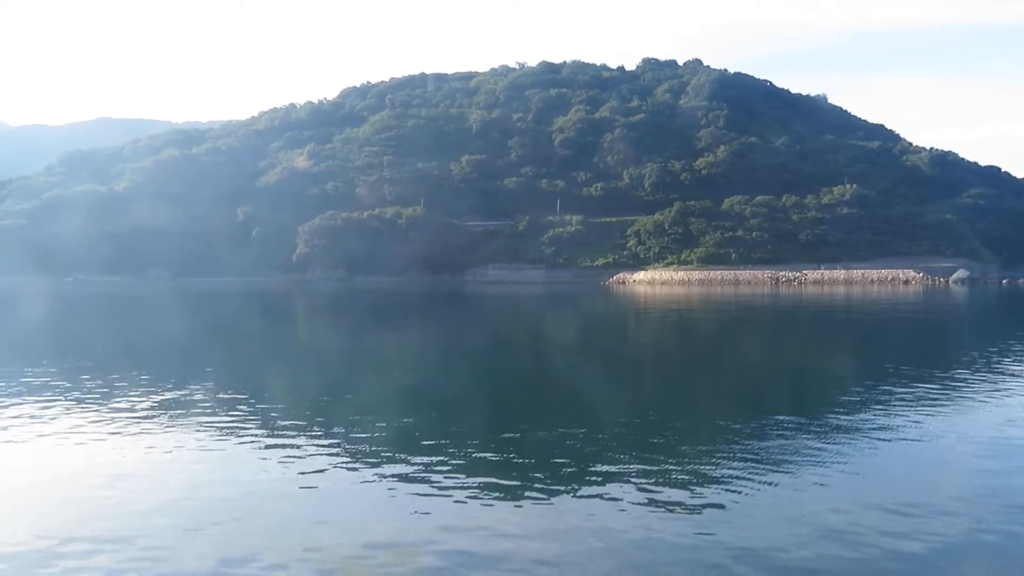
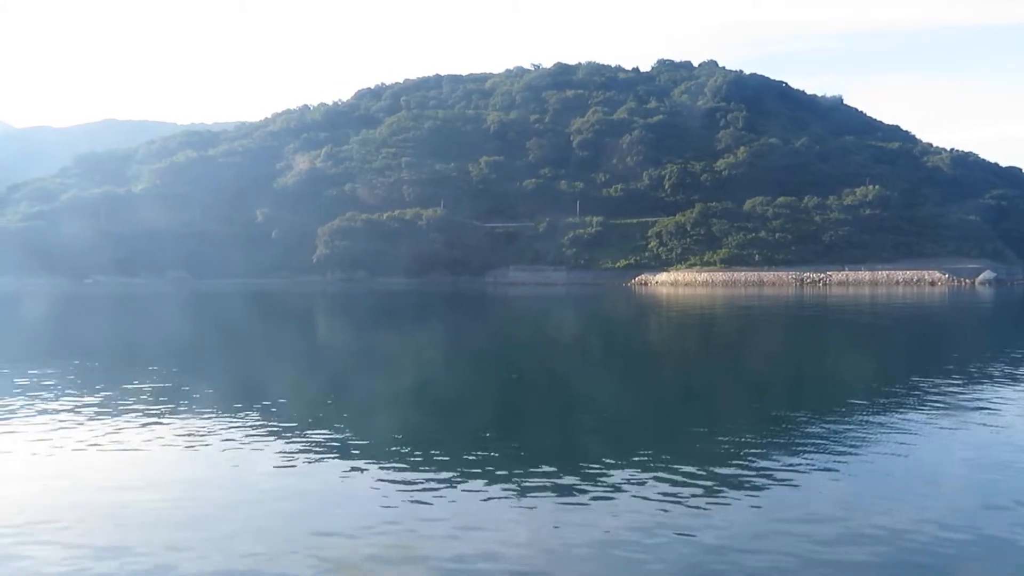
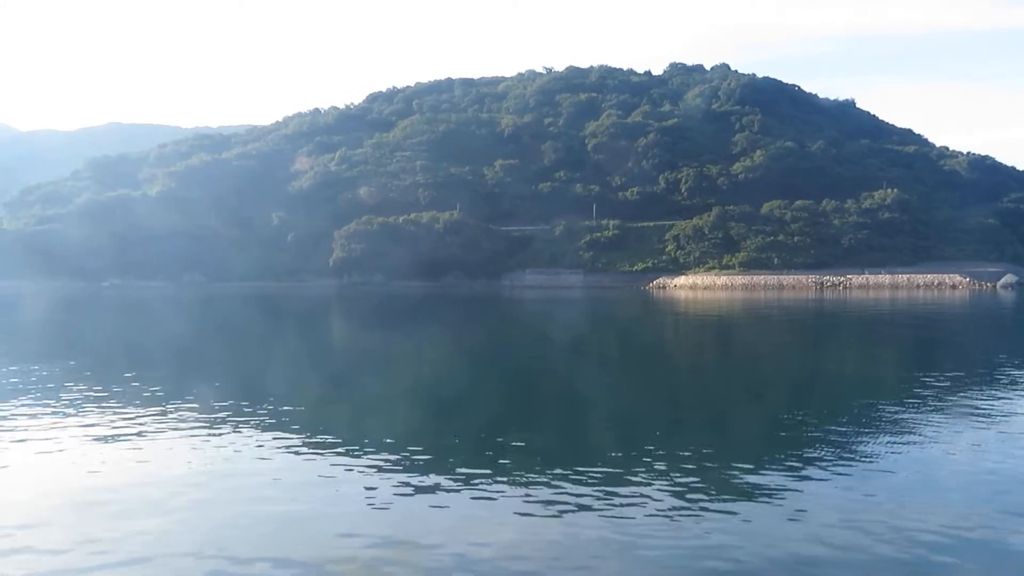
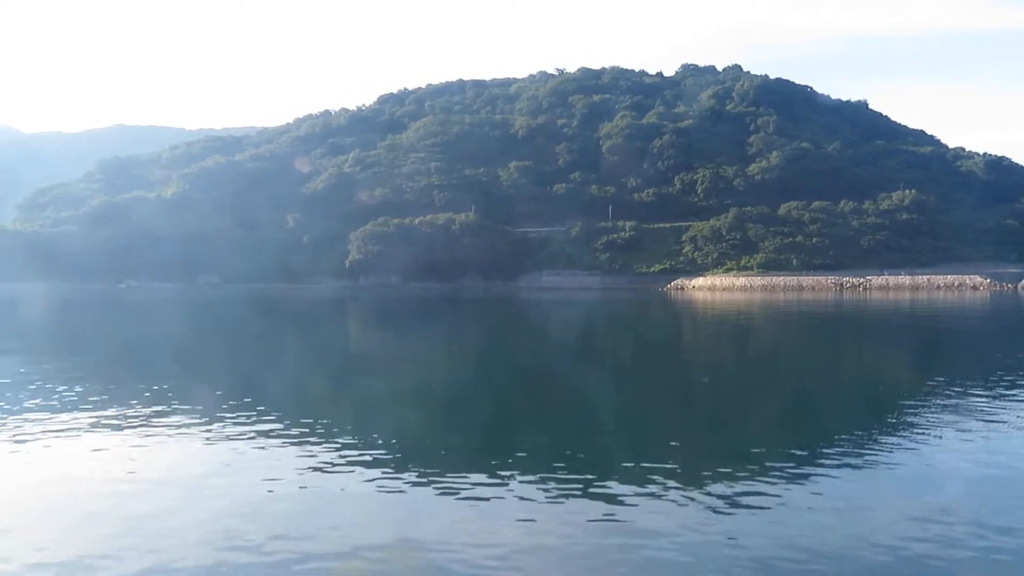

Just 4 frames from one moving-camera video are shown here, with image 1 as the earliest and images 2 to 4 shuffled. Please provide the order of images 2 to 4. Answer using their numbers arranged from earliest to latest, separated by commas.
2, 3, 4
